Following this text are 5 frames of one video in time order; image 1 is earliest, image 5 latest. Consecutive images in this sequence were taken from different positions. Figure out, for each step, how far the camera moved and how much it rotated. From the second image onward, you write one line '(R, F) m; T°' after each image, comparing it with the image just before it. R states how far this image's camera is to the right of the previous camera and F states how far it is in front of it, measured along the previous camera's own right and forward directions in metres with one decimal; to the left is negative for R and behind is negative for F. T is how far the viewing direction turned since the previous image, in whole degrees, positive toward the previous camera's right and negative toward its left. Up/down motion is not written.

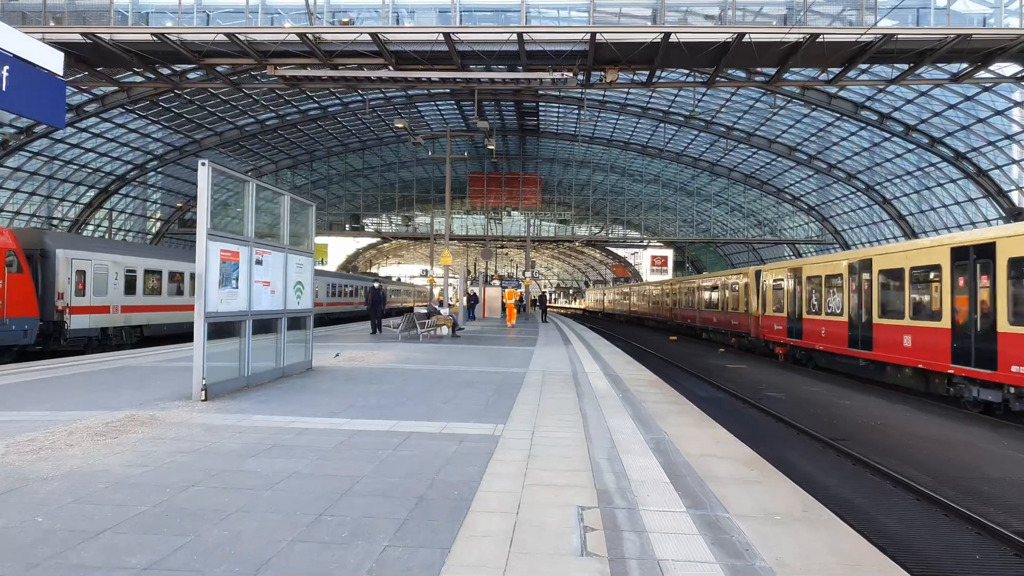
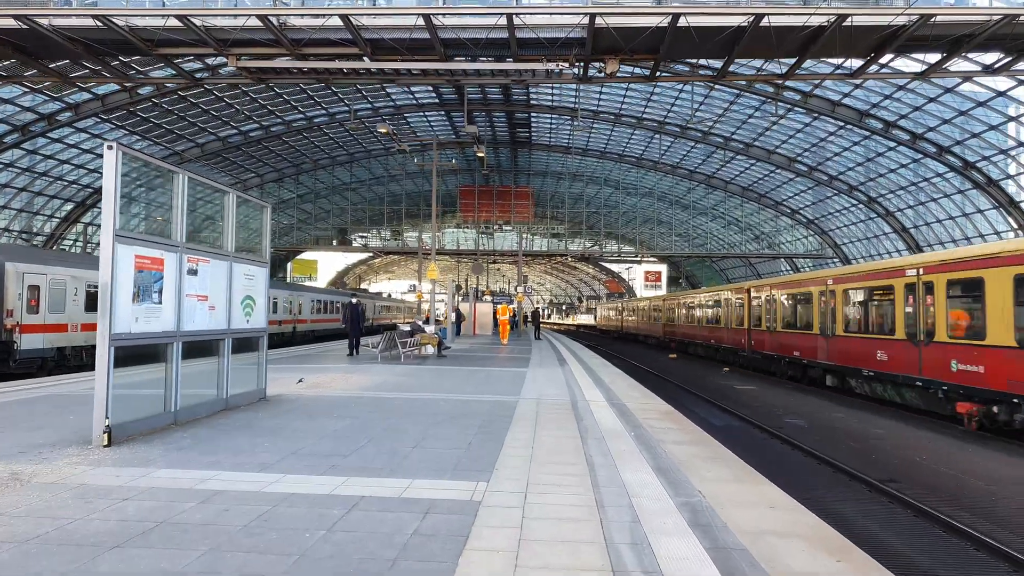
(+0.1, +1.7) m; +1°
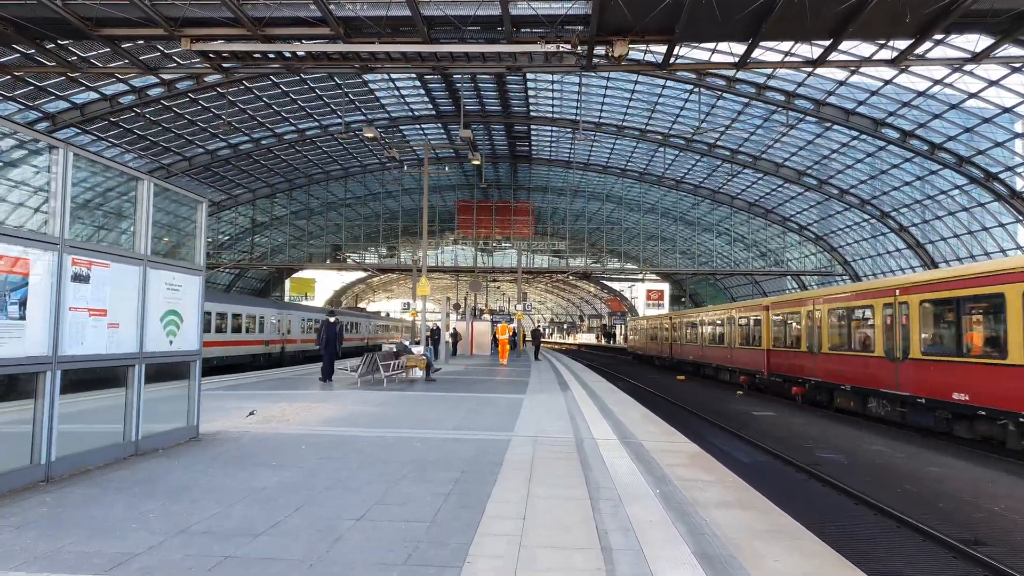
(+0.1, +1.9) m; 0°
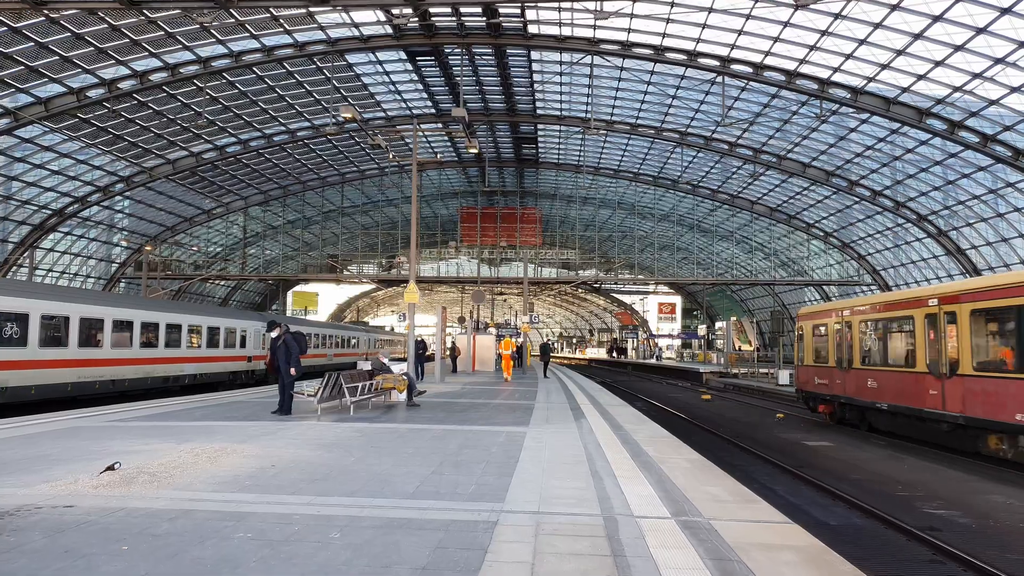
(+0.2, +3.4) m; -1°
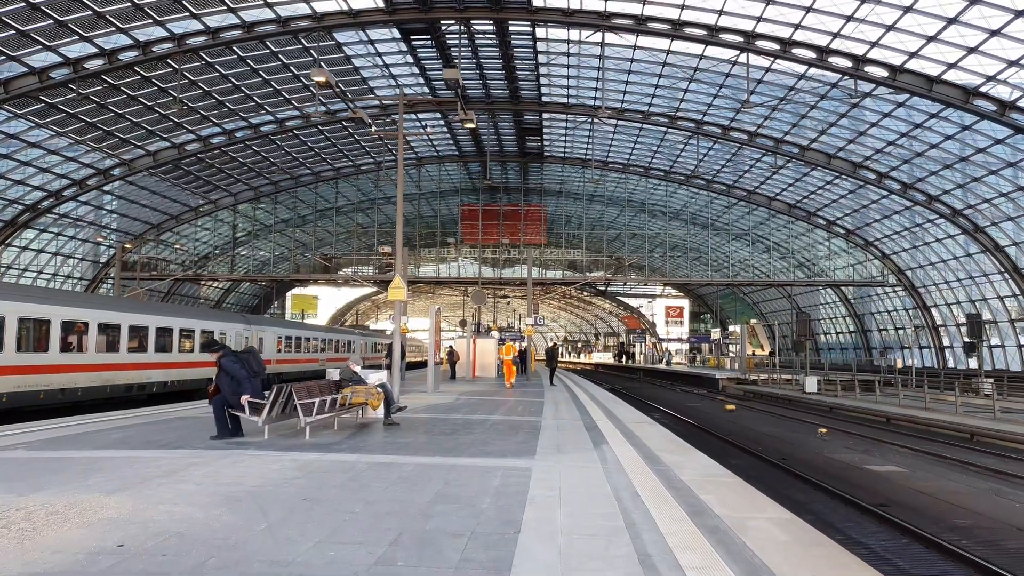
(0.0, +2.9) m; 0°
